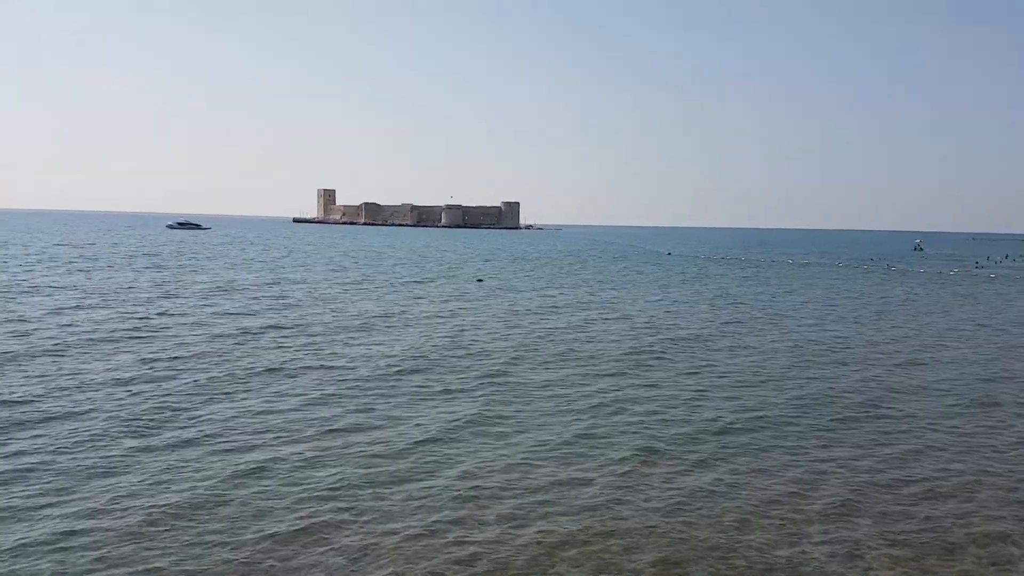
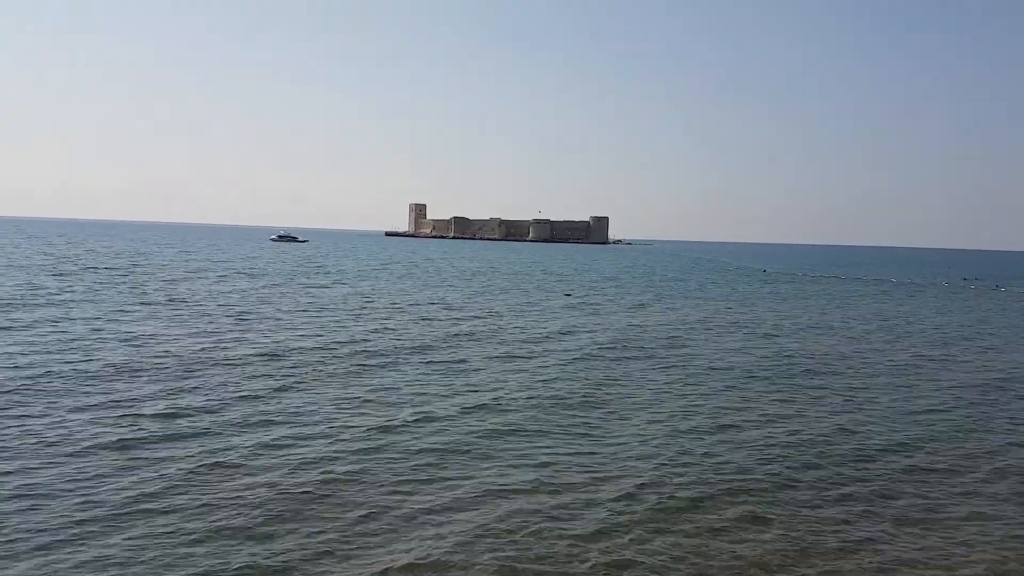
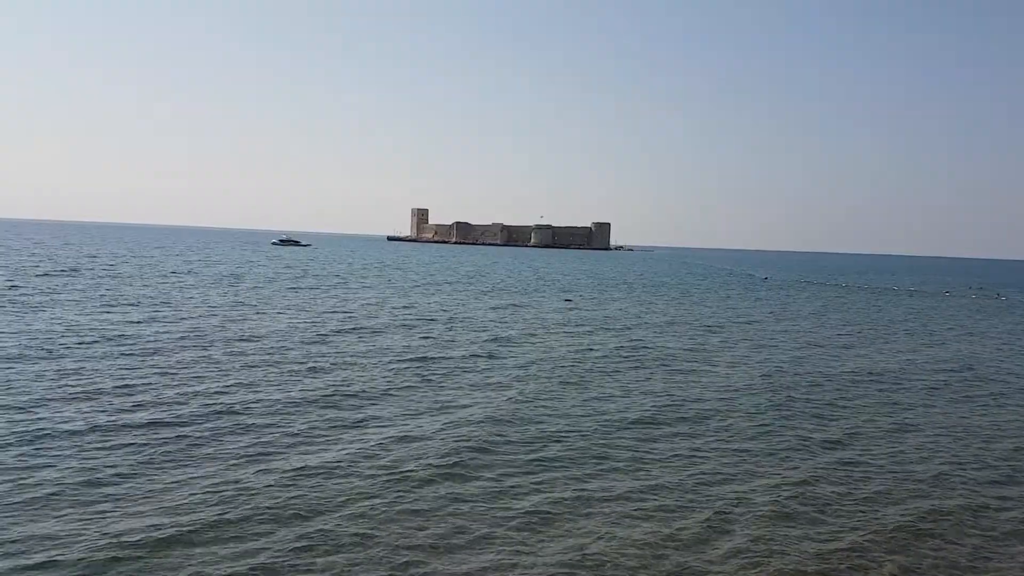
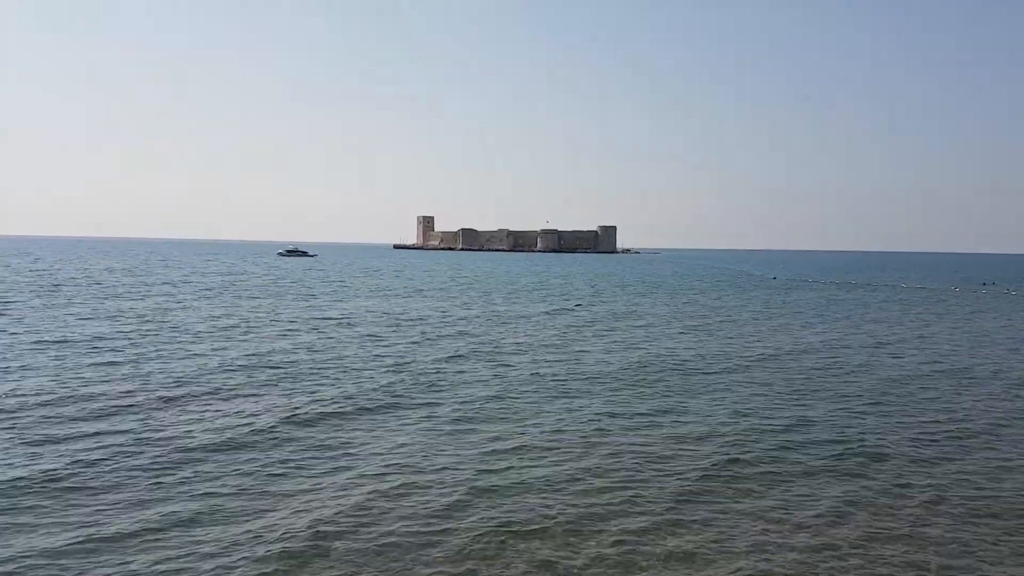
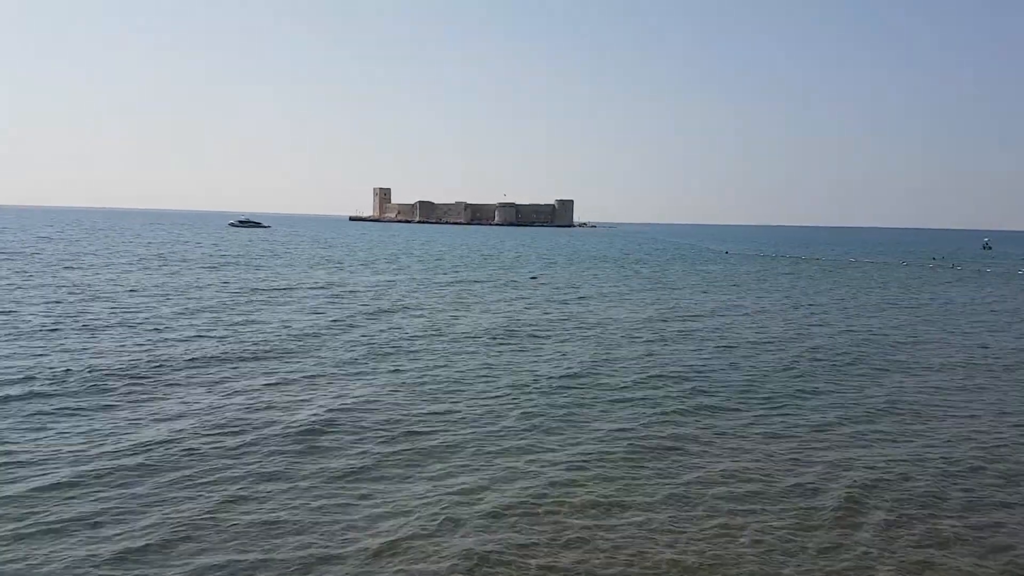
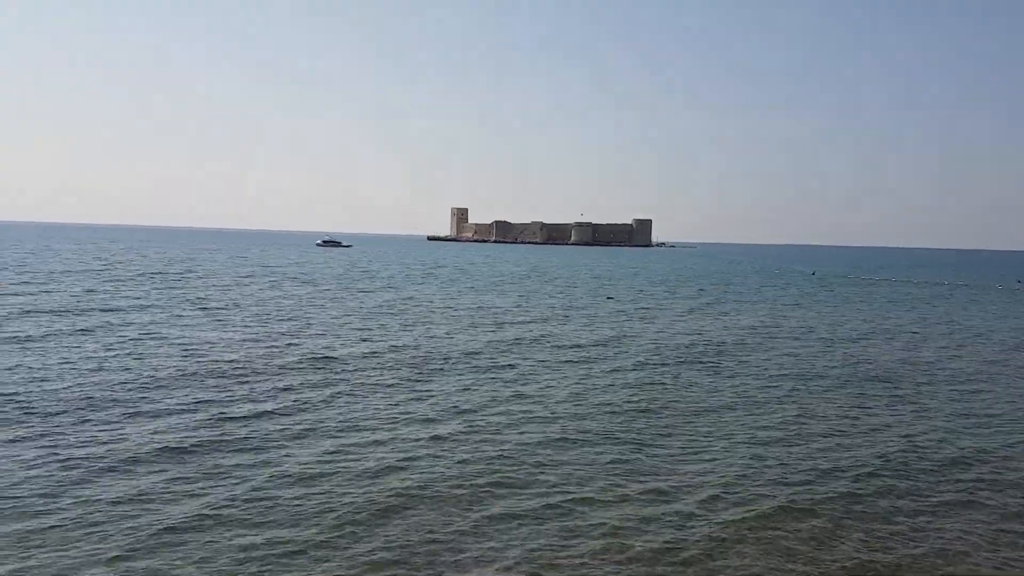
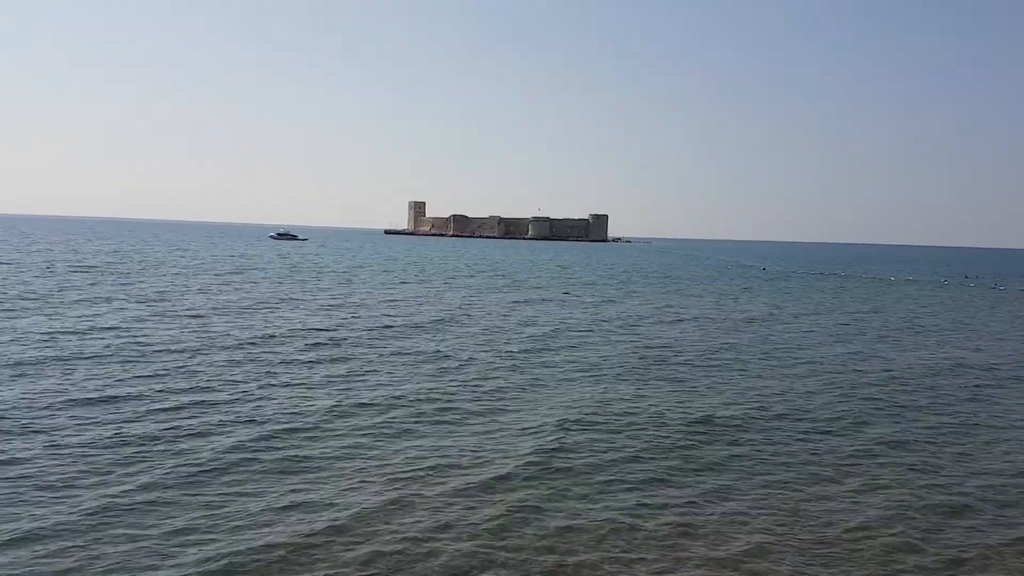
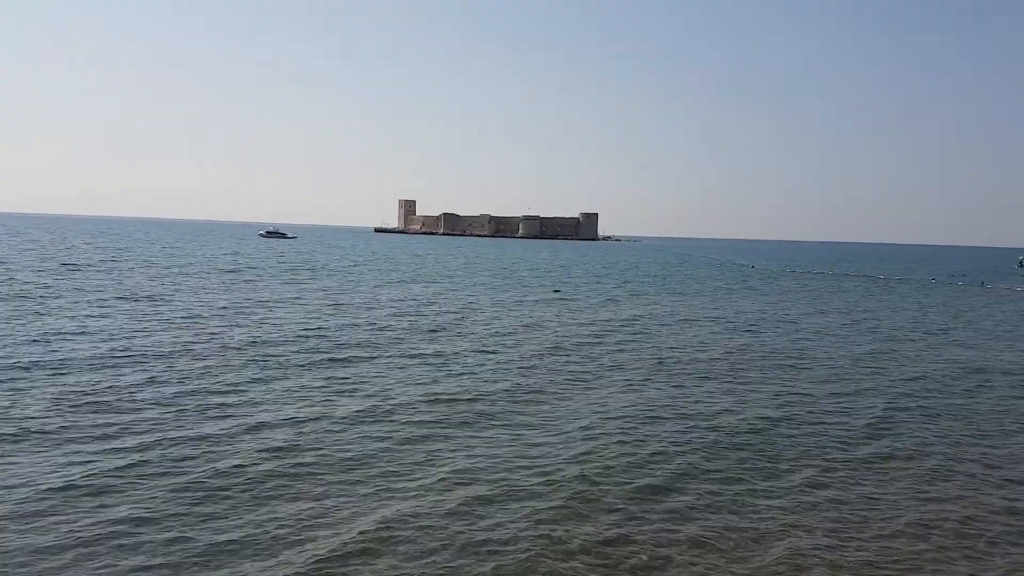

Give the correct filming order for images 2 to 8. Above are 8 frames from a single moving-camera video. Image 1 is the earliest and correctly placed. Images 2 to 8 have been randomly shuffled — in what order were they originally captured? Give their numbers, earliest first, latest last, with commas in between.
5, 4, 3, 7, 8, 2, 6
